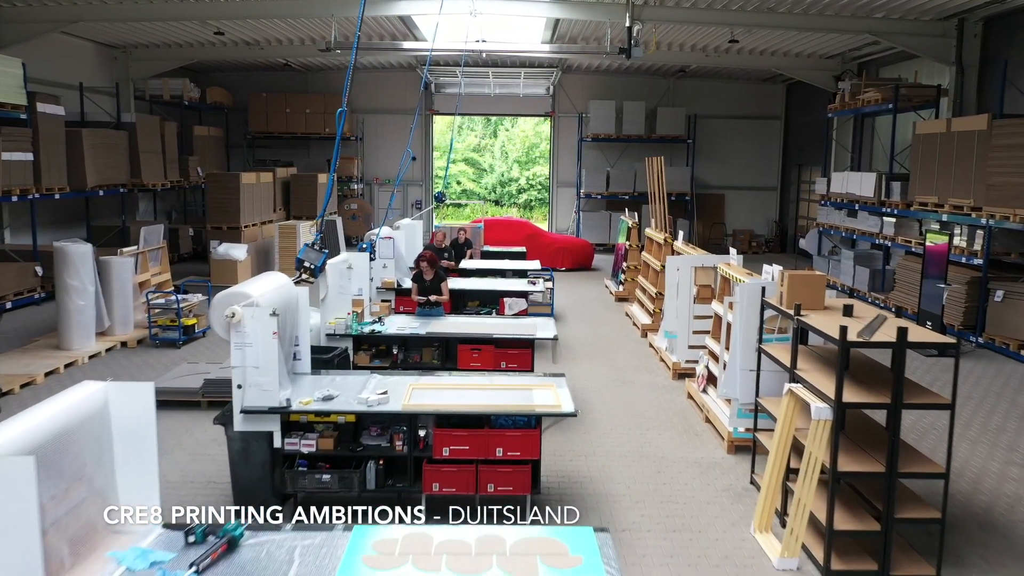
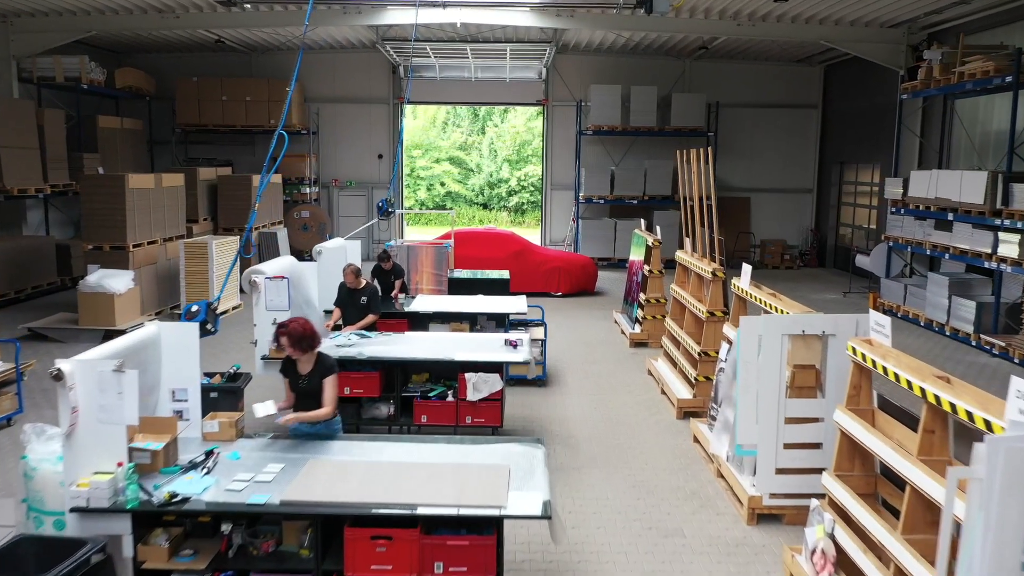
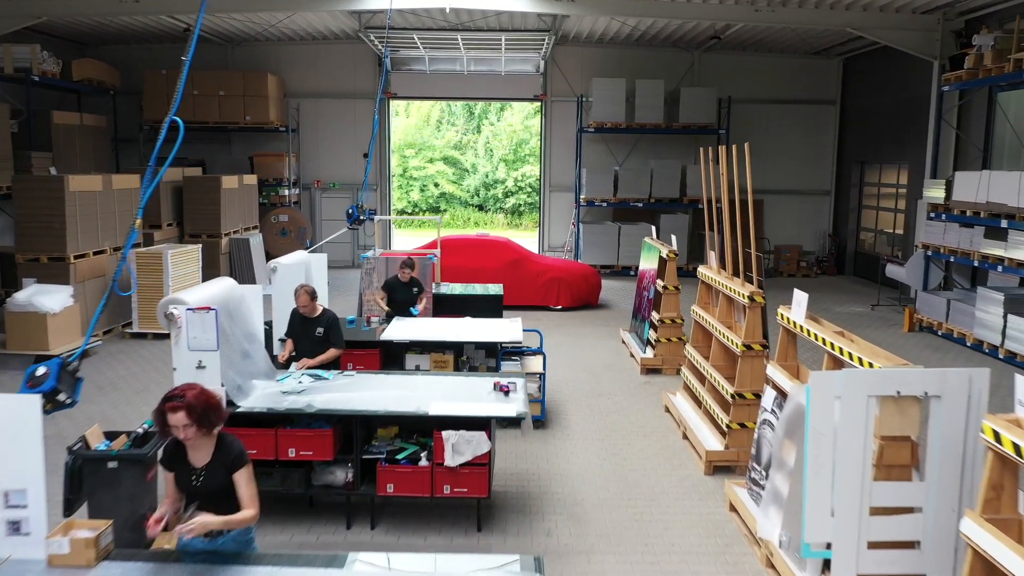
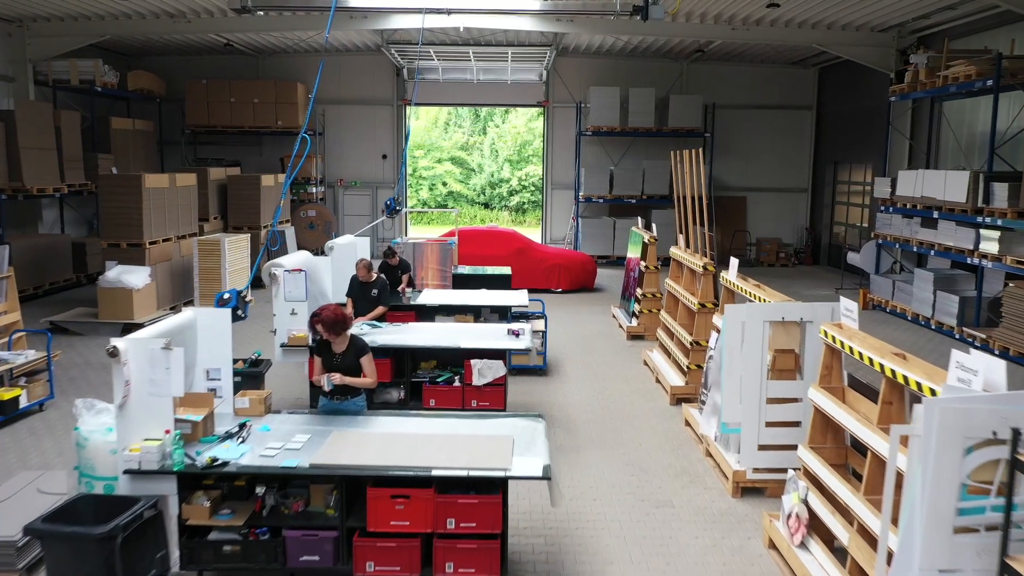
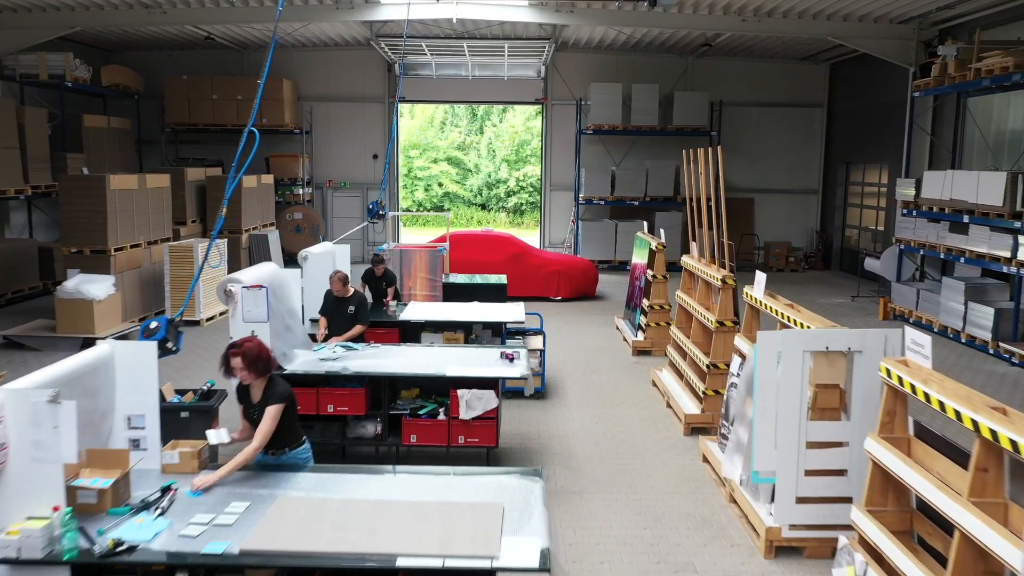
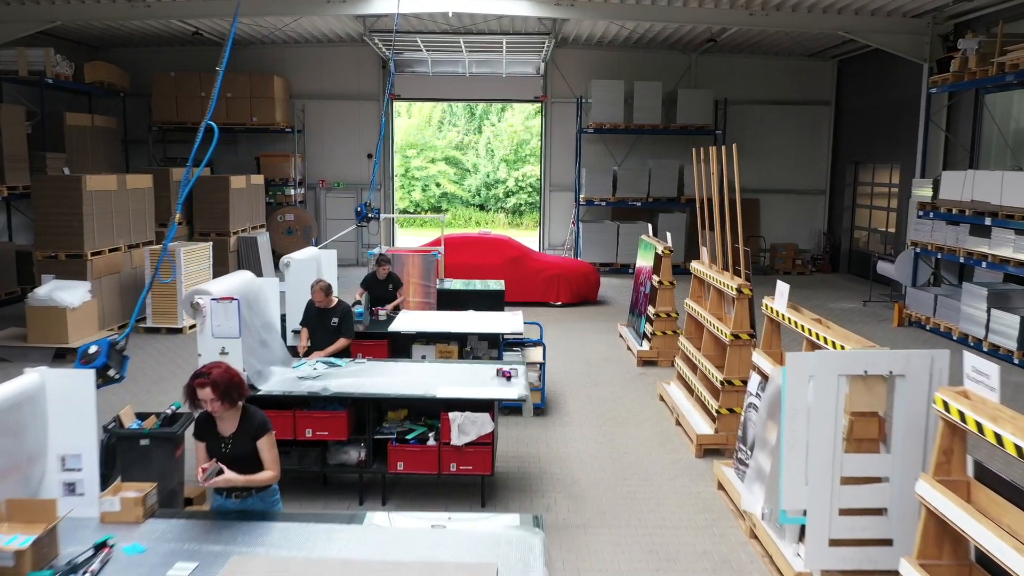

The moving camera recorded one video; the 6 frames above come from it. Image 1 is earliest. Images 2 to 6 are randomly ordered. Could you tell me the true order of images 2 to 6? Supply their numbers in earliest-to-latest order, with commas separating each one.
4, 2, 5, 6, 3
